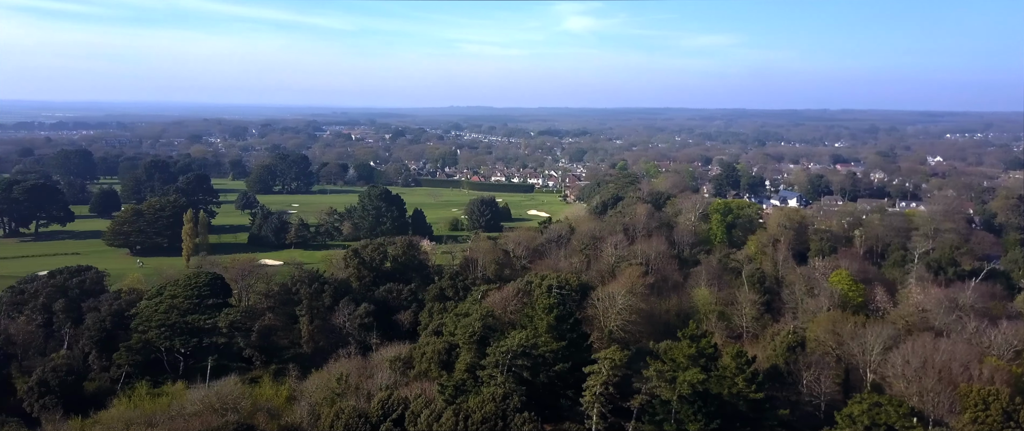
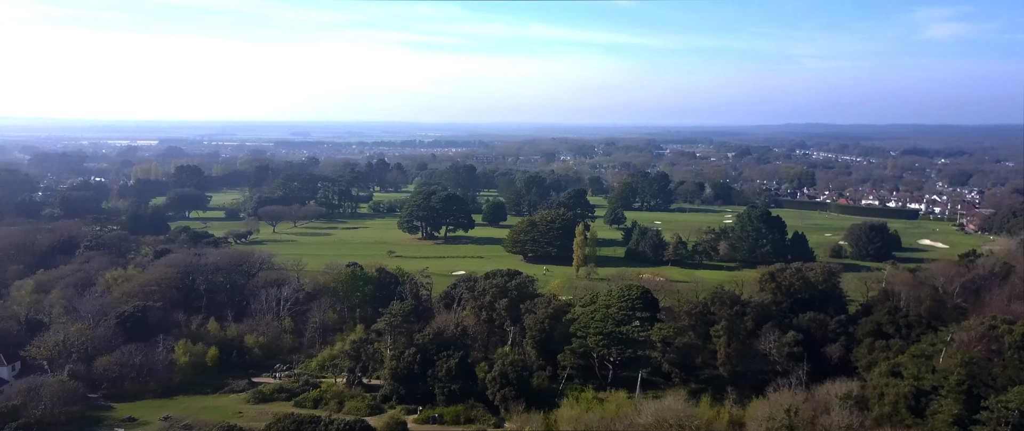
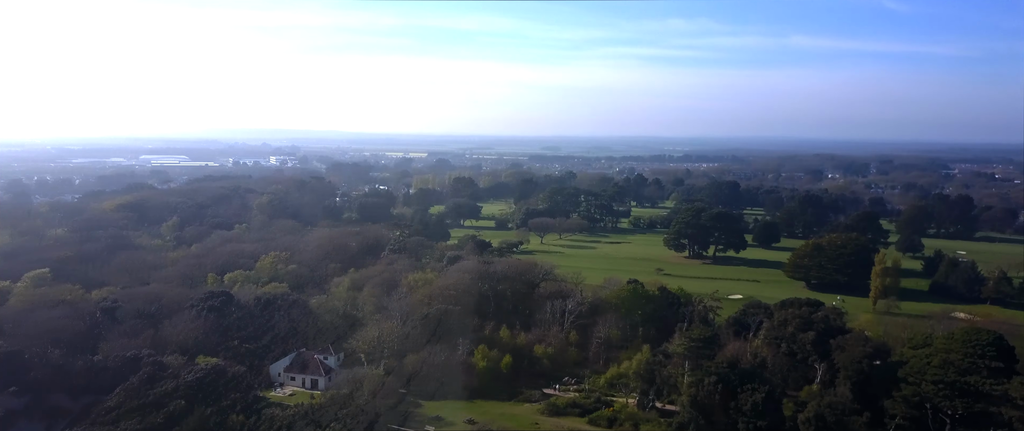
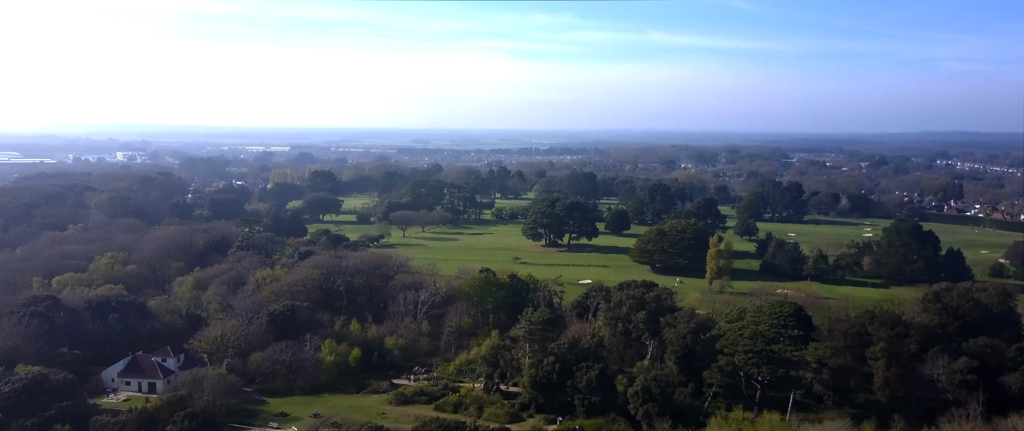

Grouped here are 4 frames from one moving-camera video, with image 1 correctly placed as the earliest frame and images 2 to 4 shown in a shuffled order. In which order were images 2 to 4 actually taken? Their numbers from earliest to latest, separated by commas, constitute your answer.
2, 4, 3
